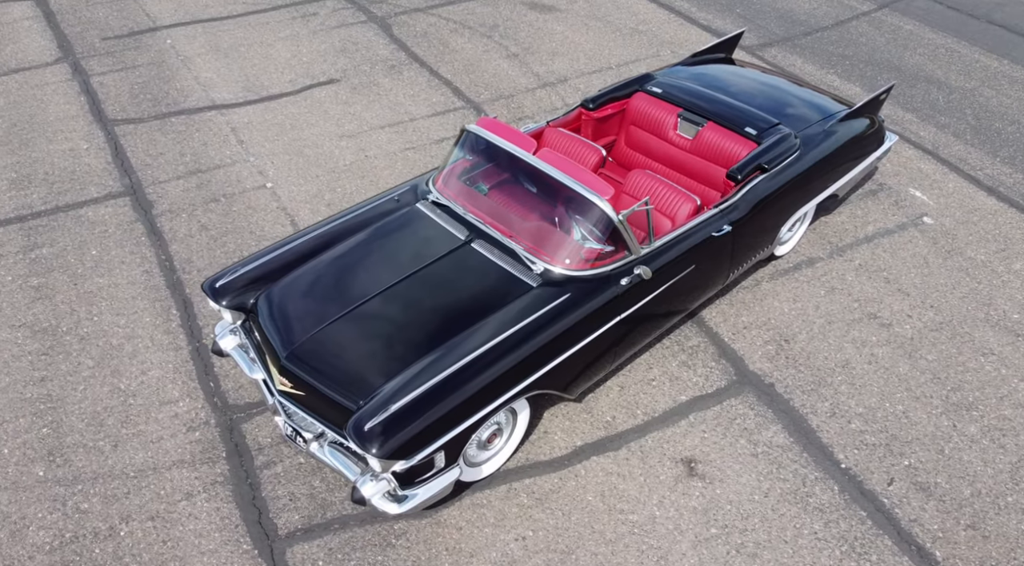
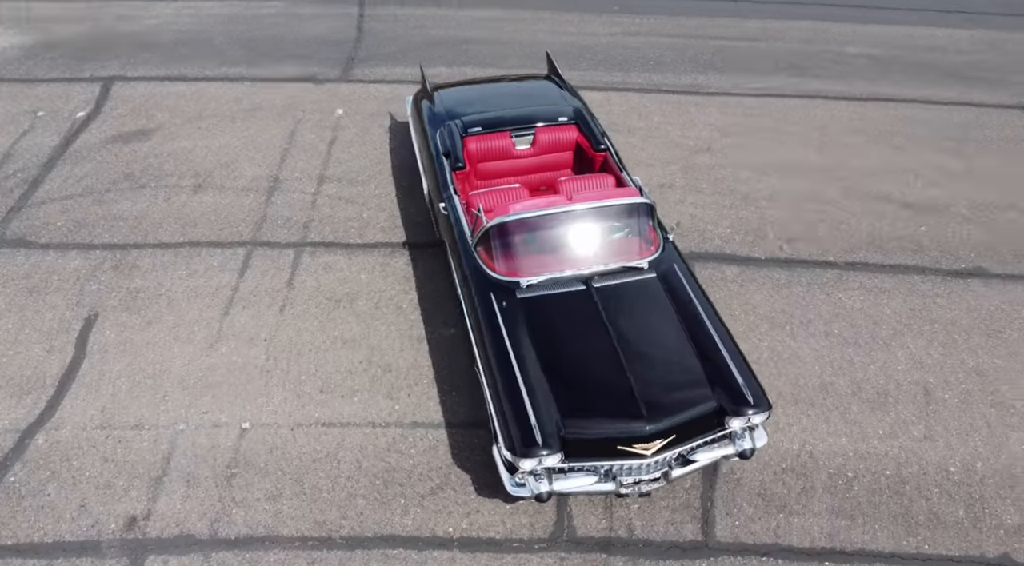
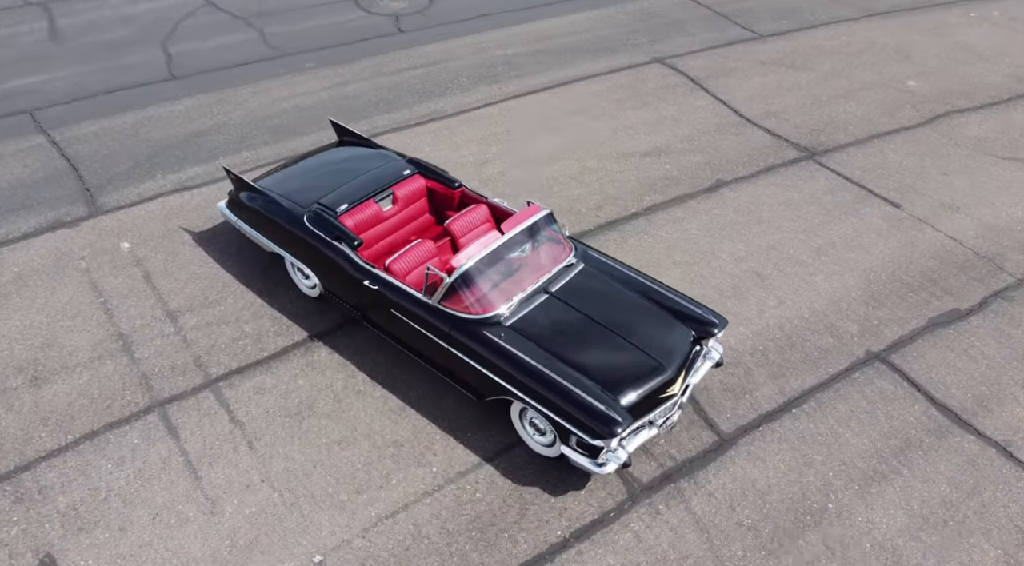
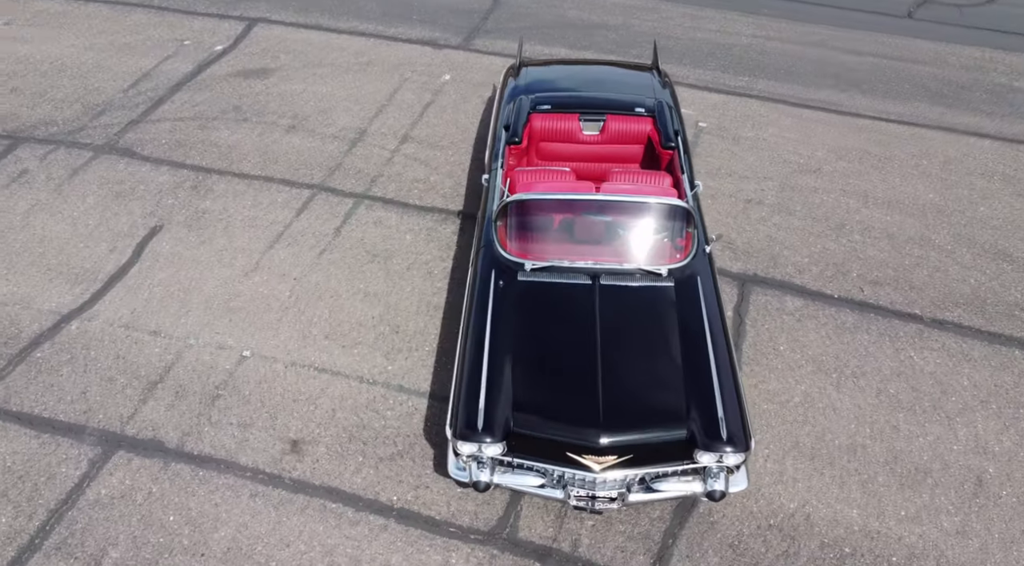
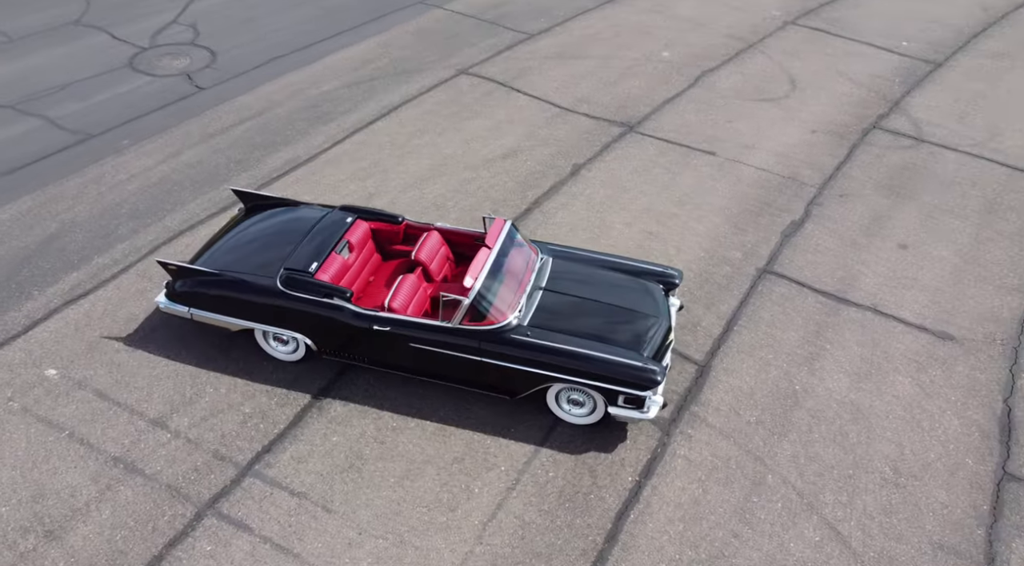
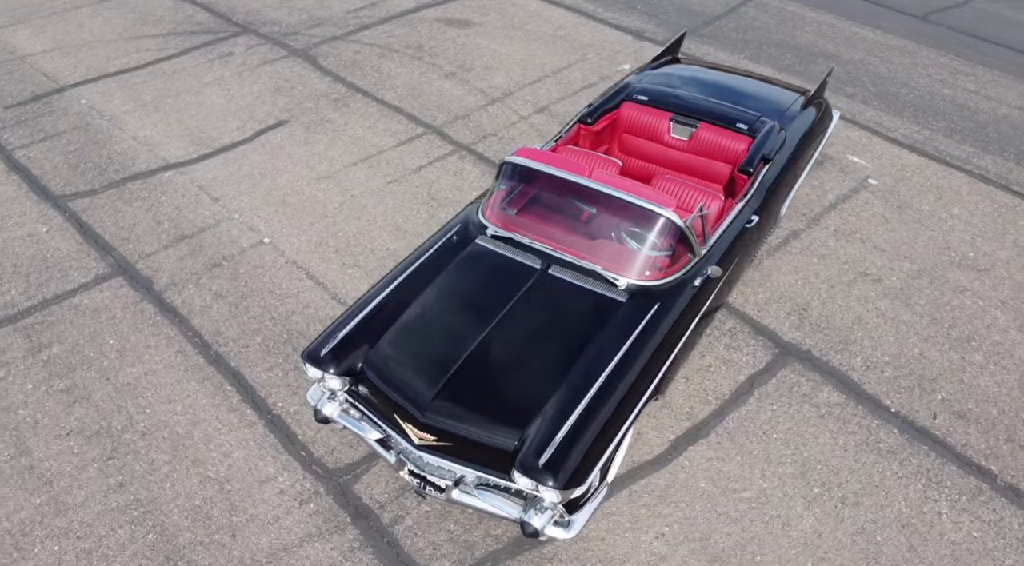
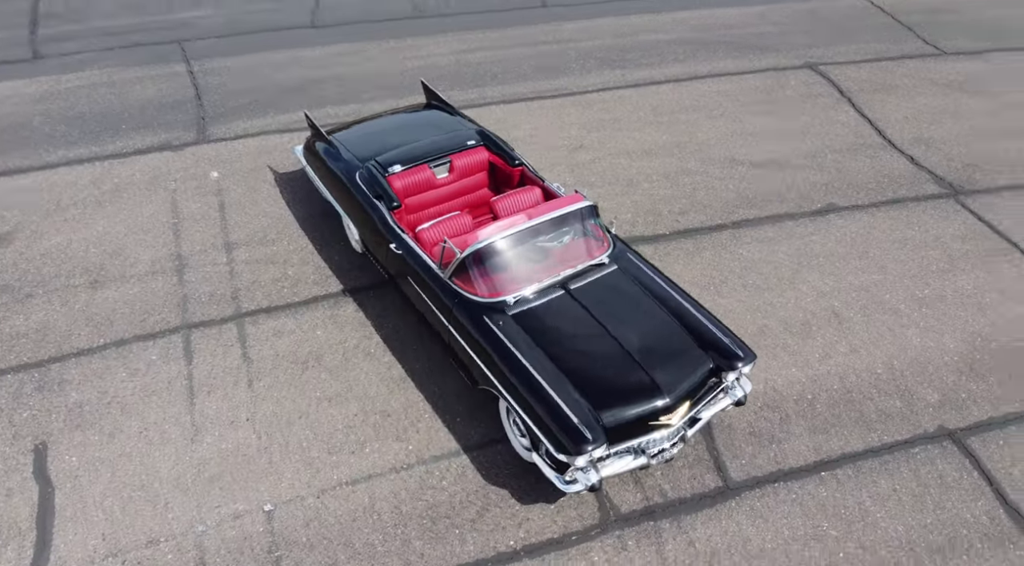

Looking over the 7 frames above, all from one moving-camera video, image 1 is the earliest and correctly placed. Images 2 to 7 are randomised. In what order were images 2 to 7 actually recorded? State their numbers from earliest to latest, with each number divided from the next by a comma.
6, 4, 2, 7, 3, 5
